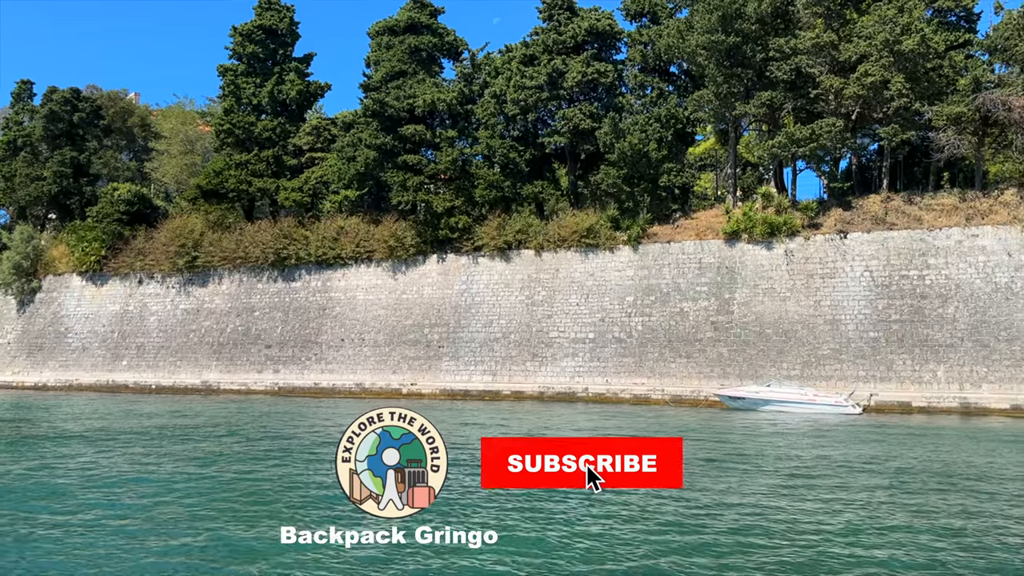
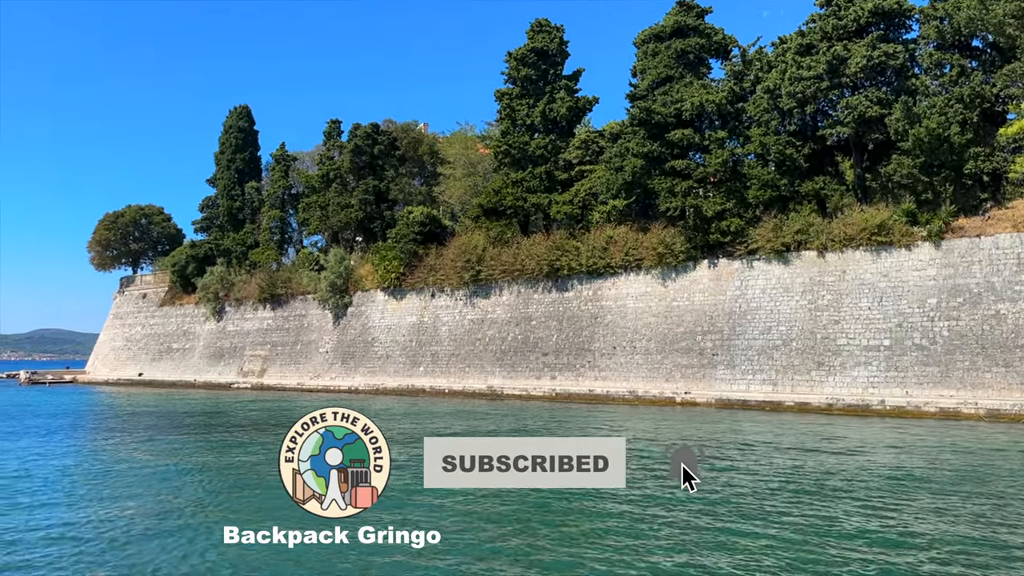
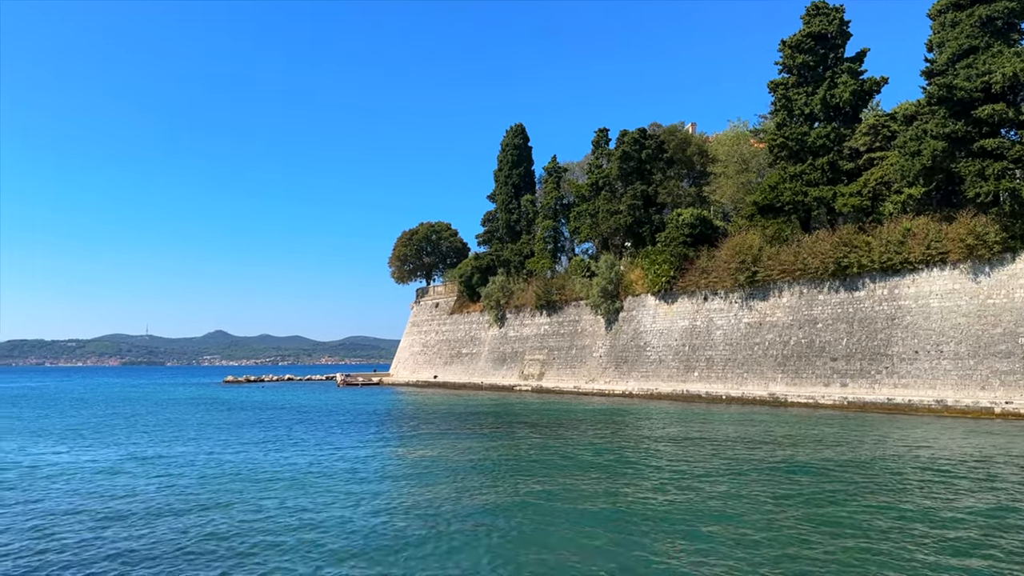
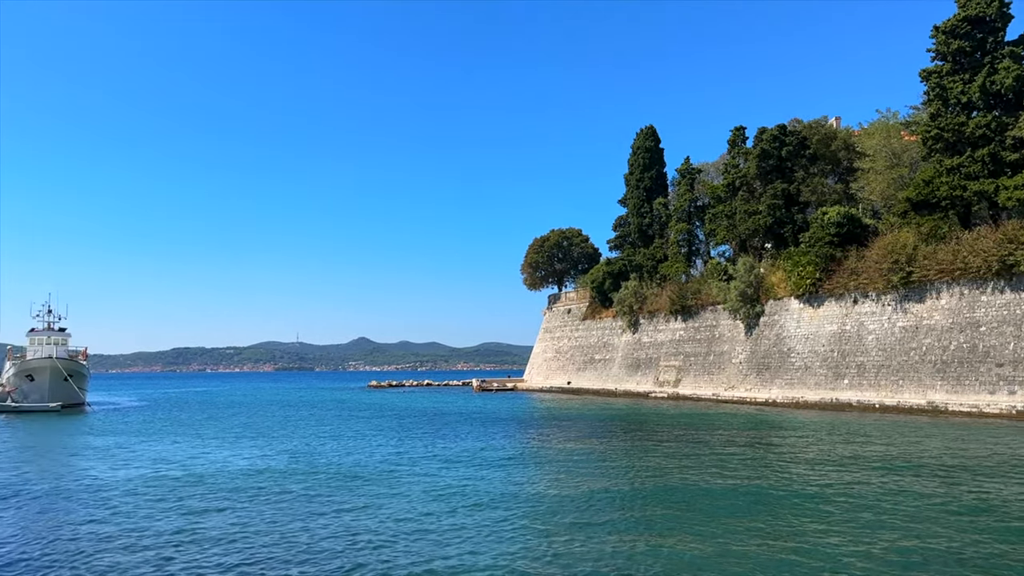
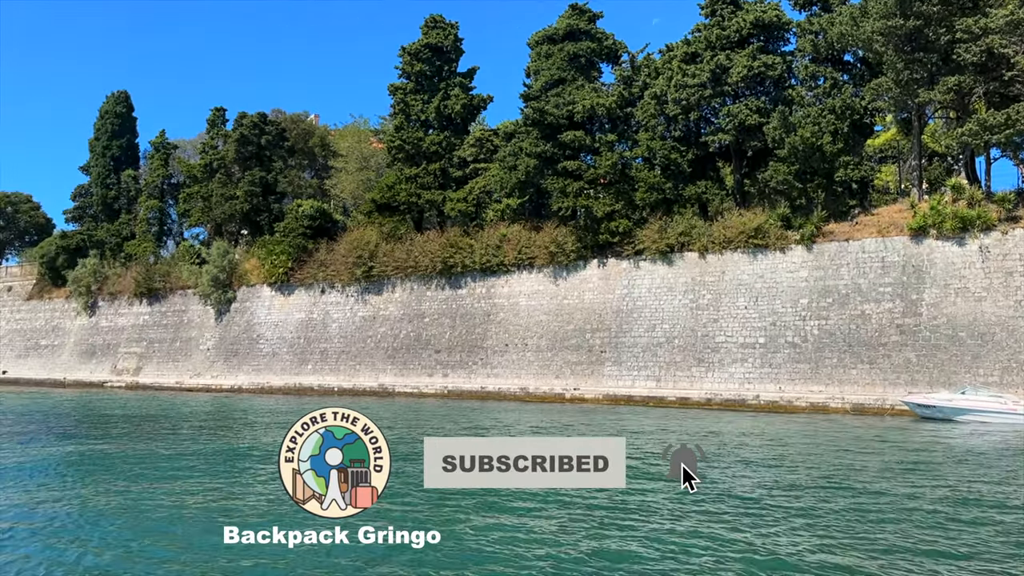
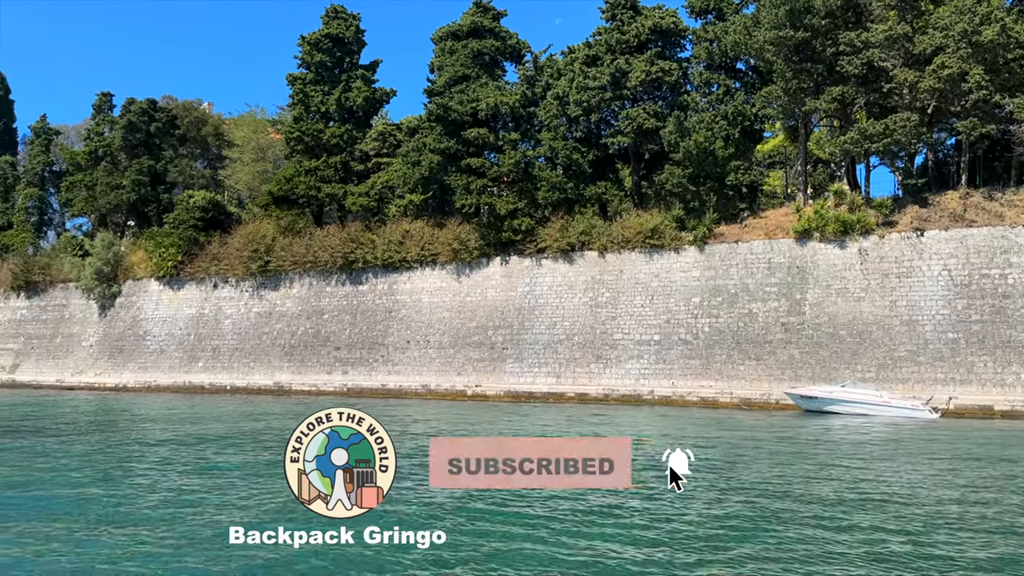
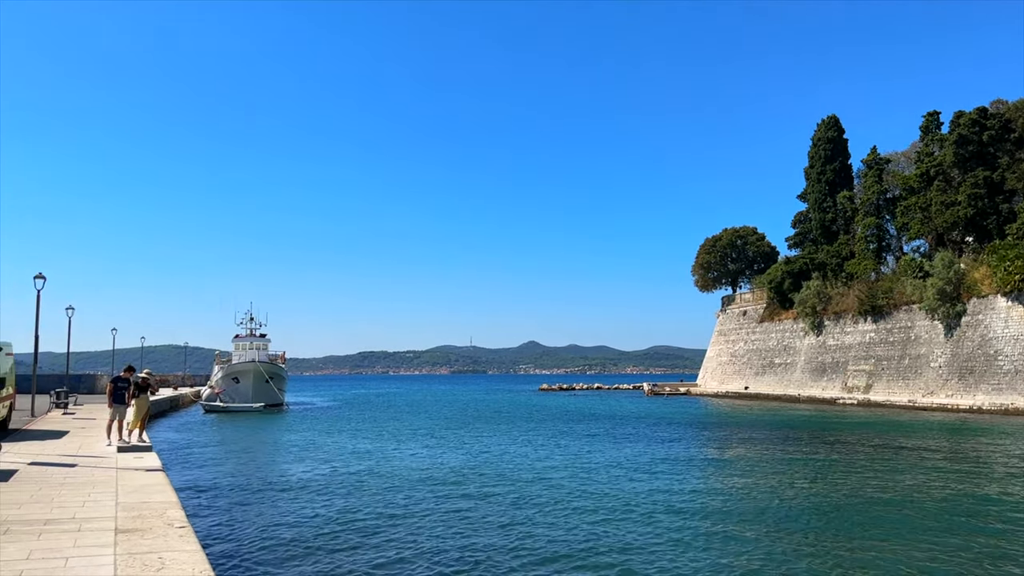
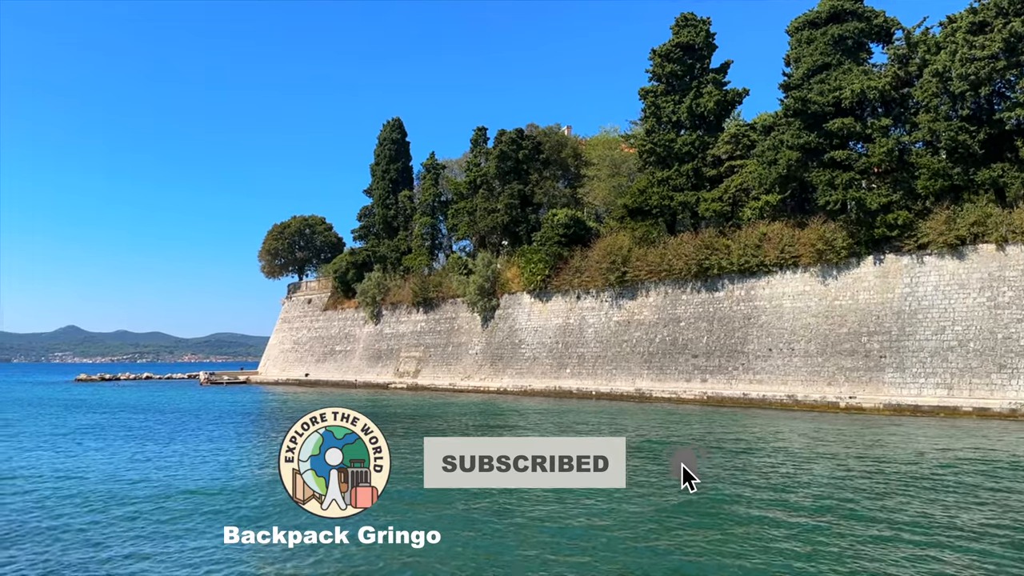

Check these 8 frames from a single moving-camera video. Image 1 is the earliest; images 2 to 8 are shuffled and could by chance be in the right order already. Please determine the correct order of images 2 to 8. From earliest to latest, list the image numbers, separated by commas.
6, 5, 2, 8, 3, 4, 7
